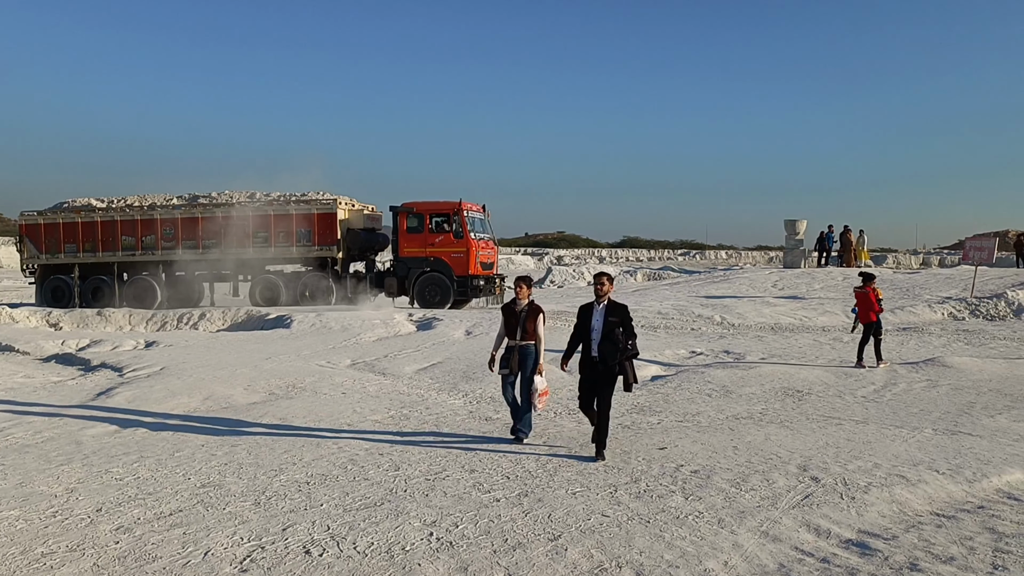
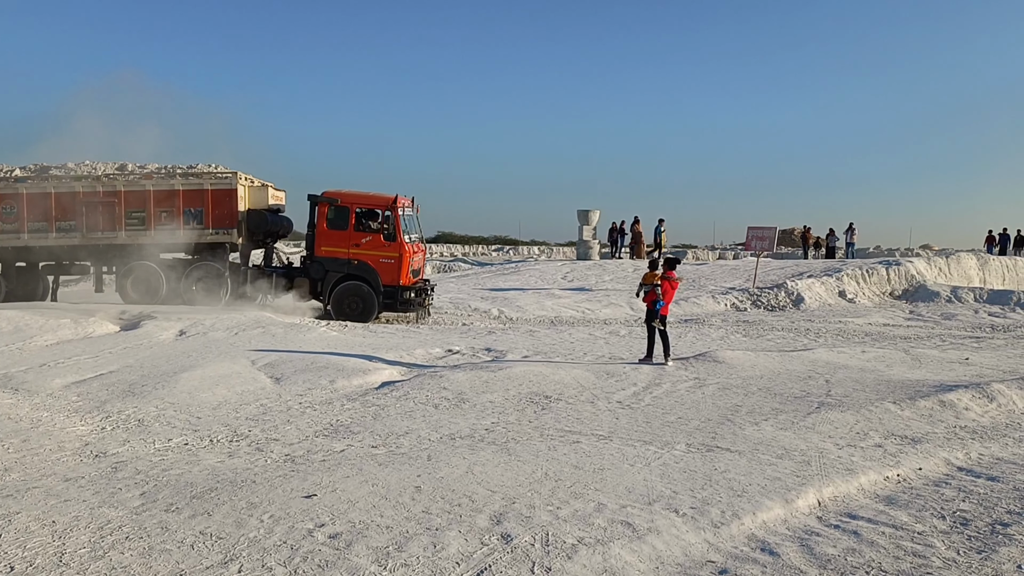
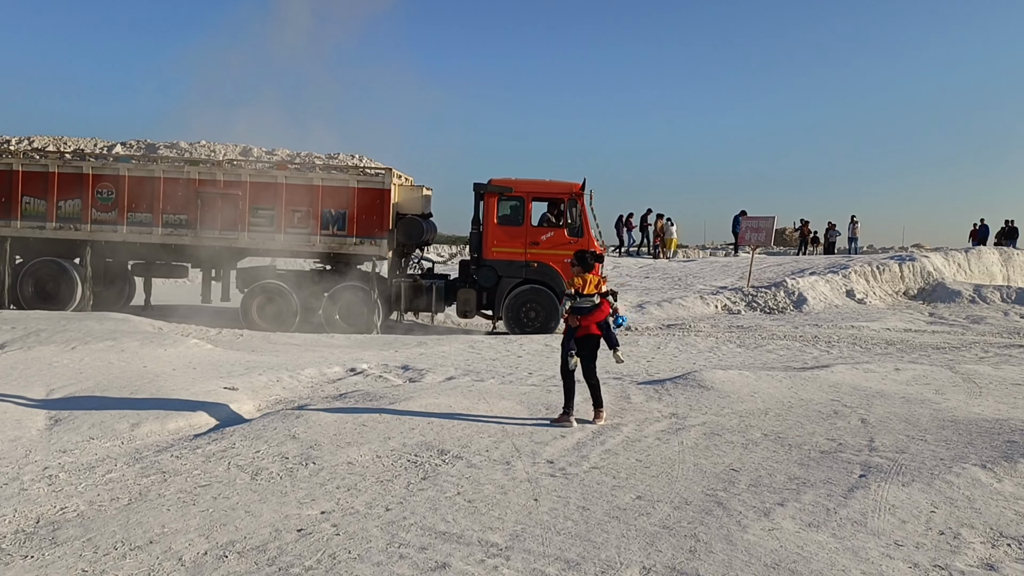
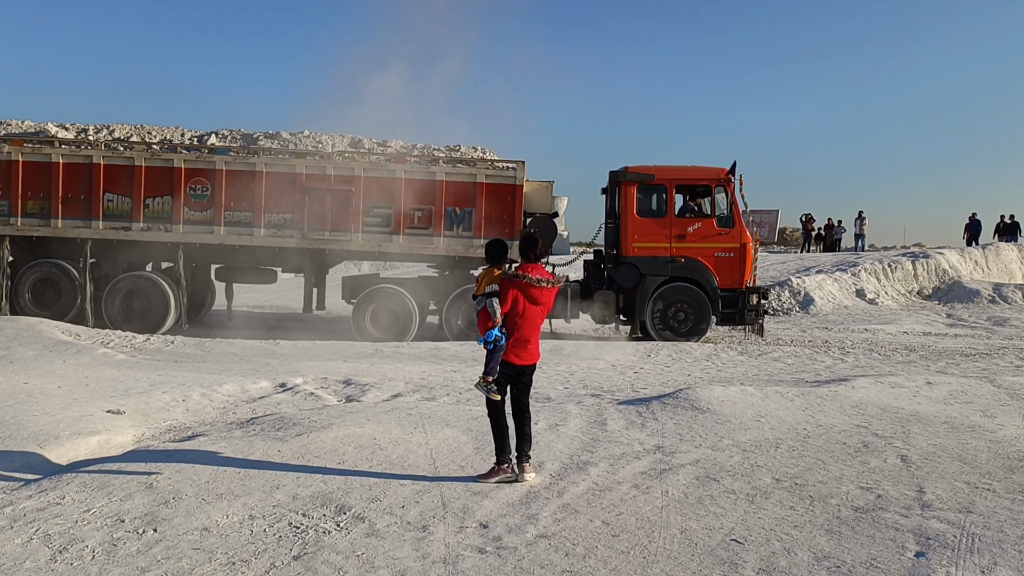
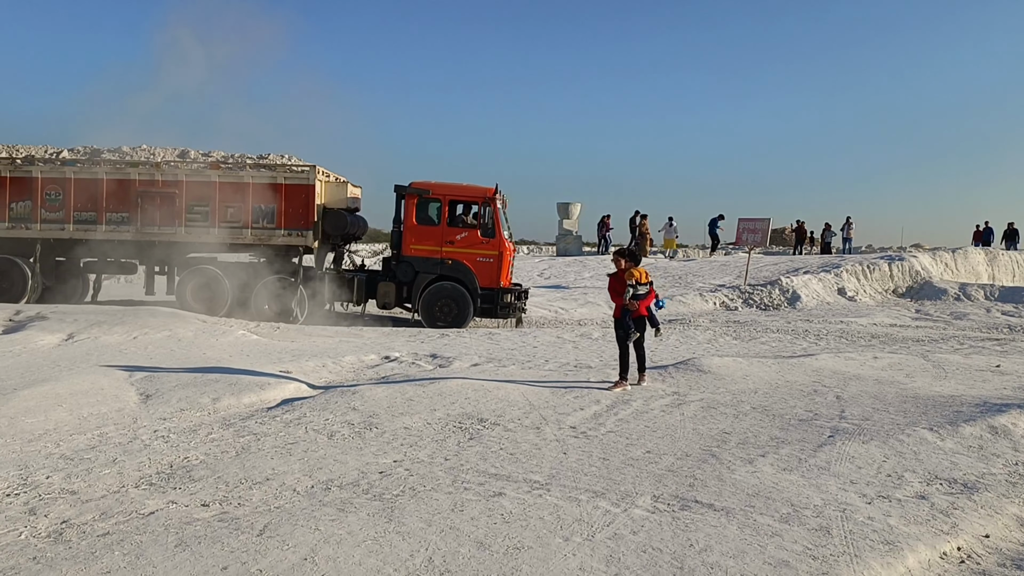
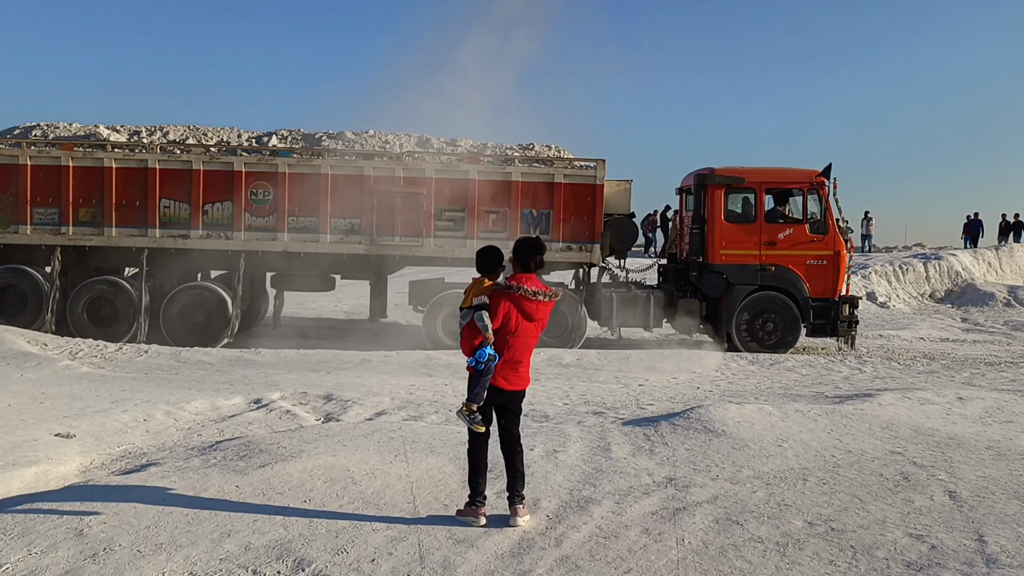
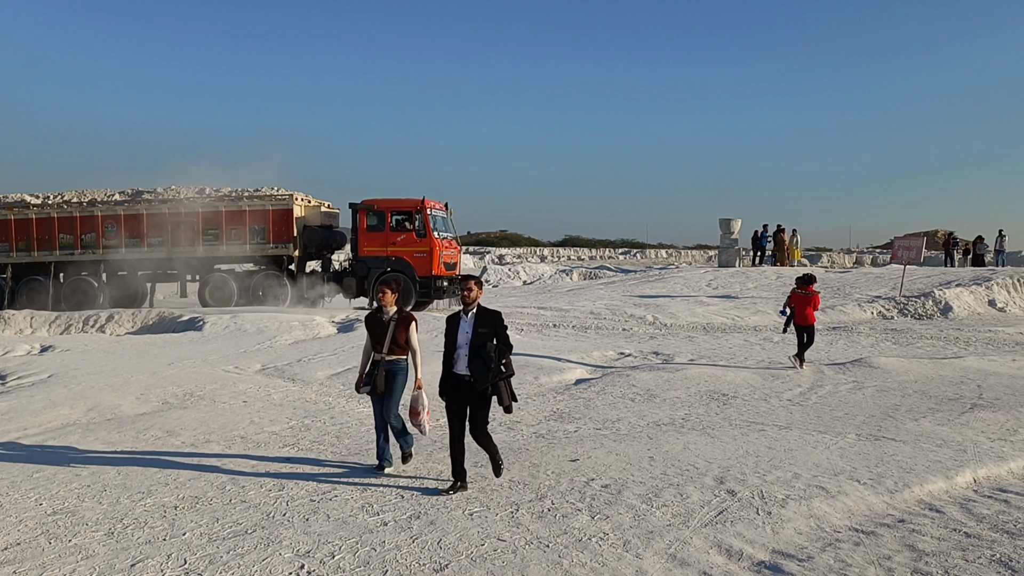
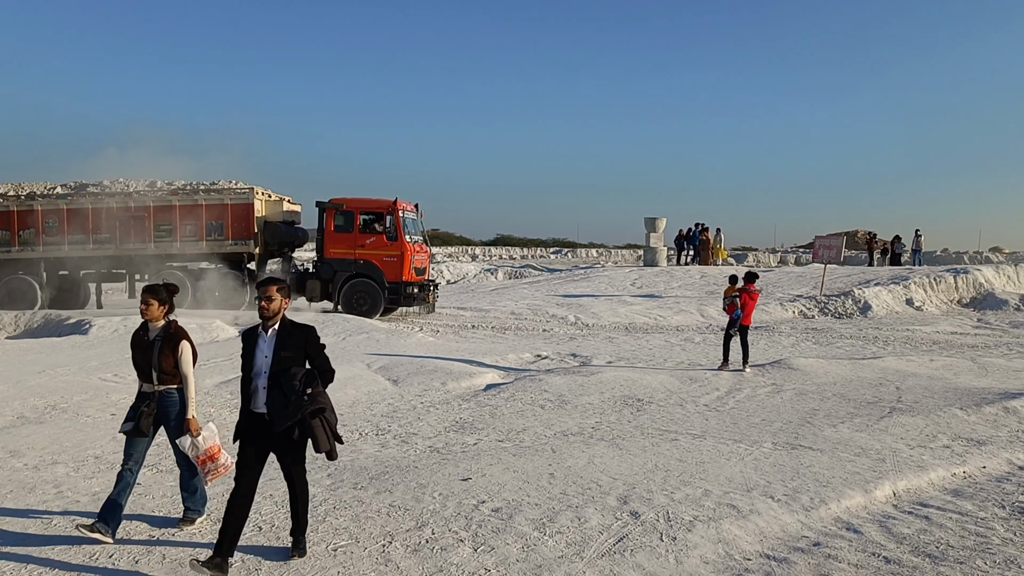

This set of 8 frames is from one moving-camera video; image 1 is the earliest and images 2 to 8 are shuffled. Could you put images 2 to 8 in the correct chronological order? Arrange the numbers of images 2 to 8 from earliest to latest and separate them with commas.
7, 8, 2, 5, 3, 4, 6
